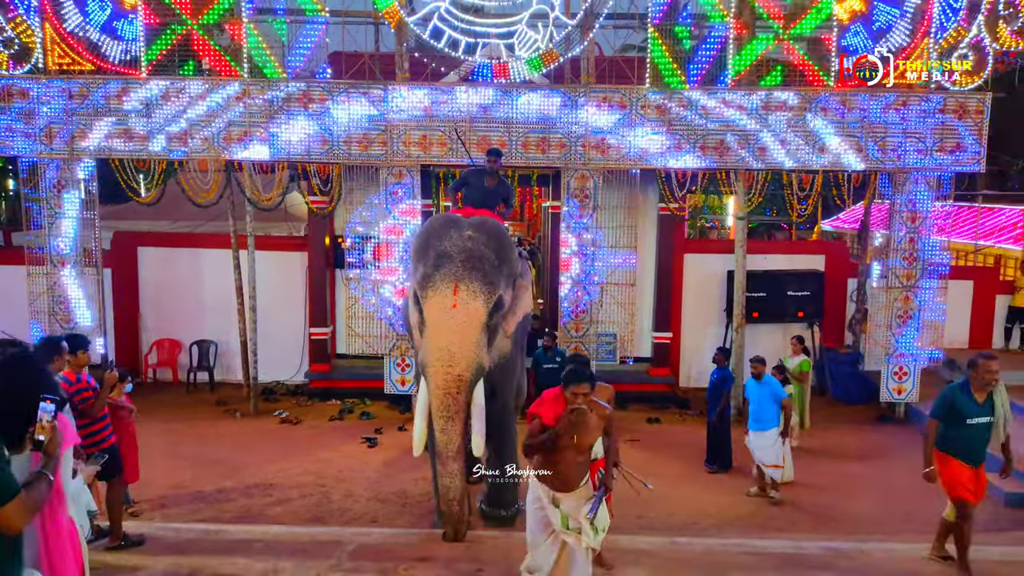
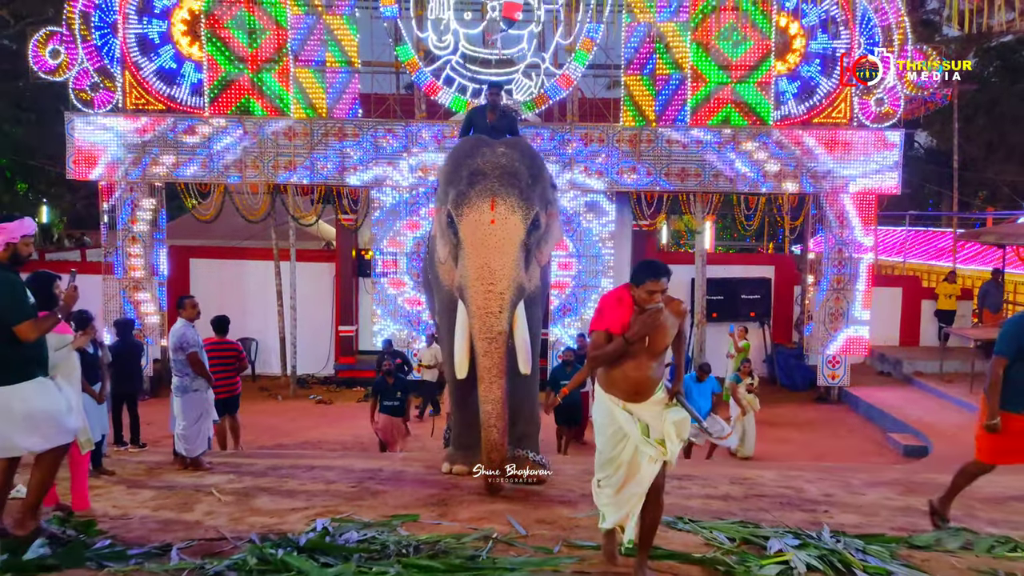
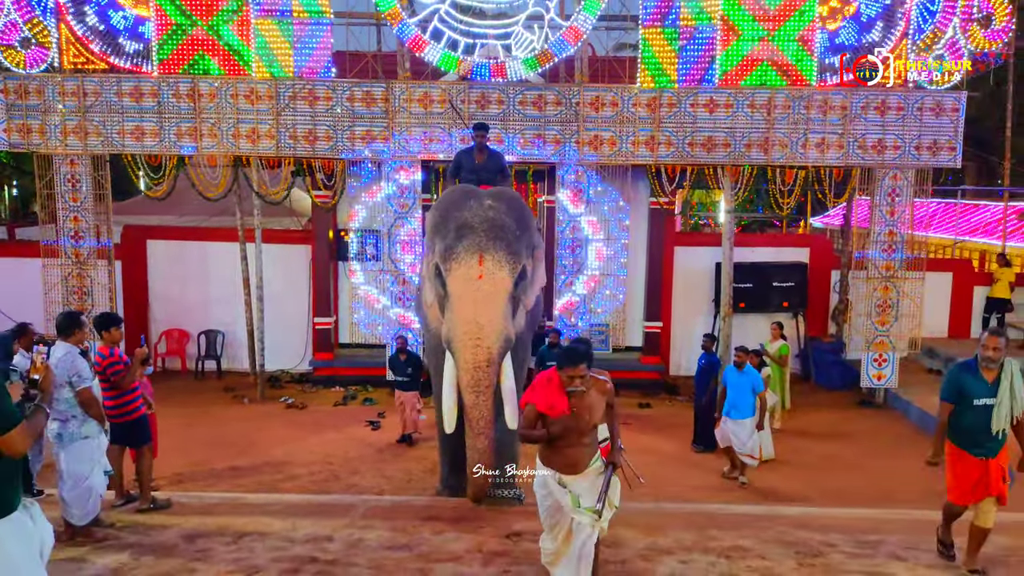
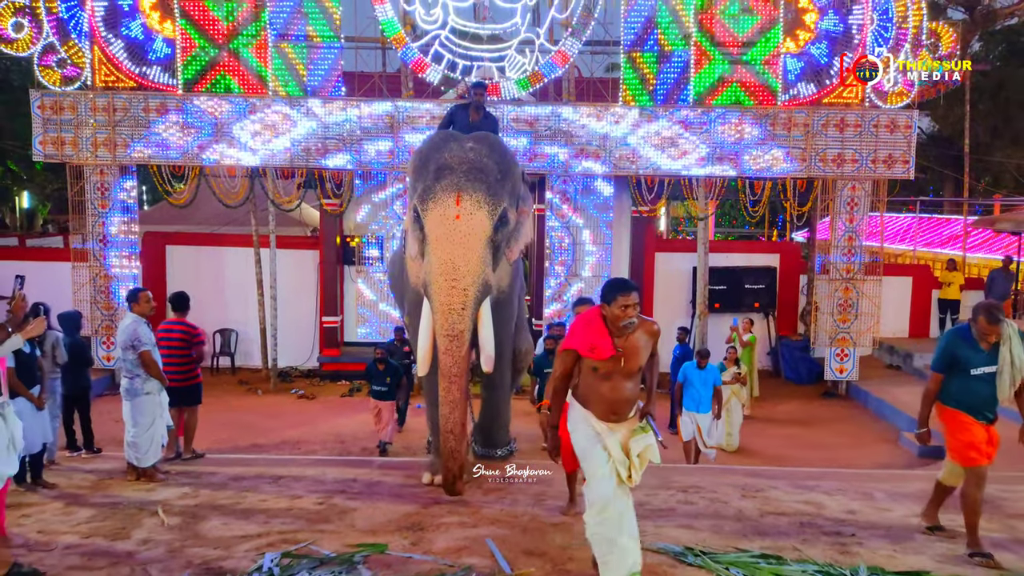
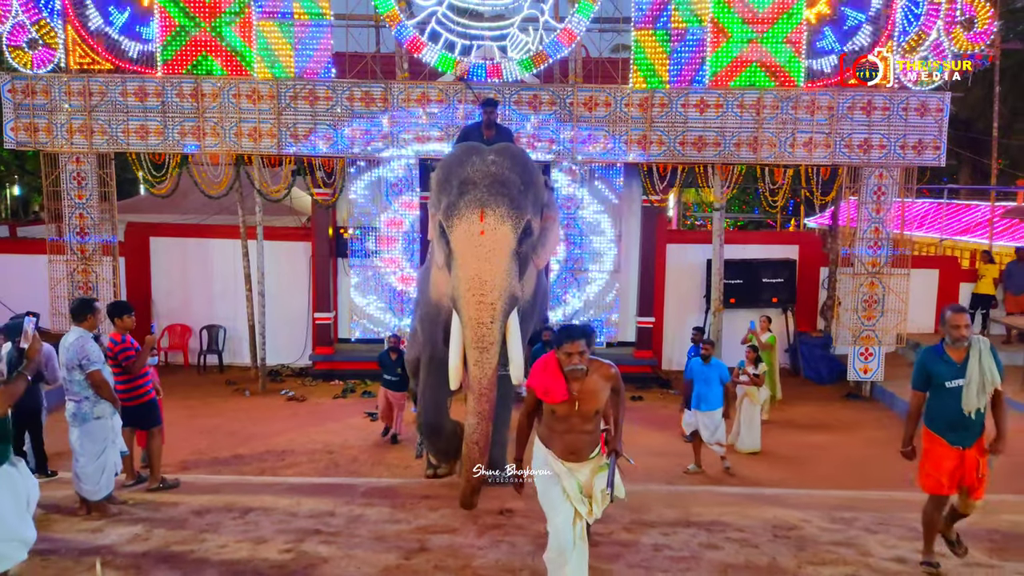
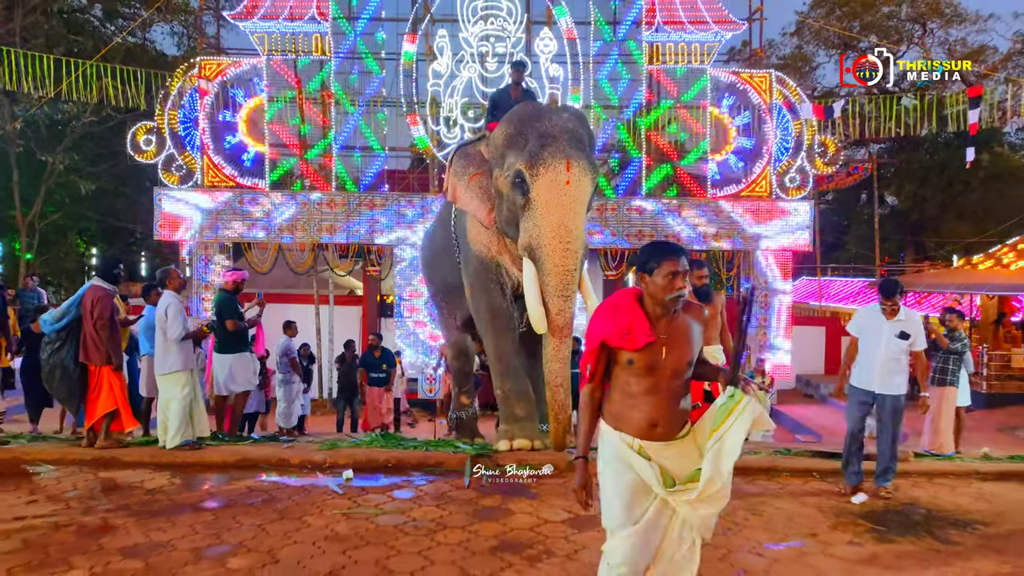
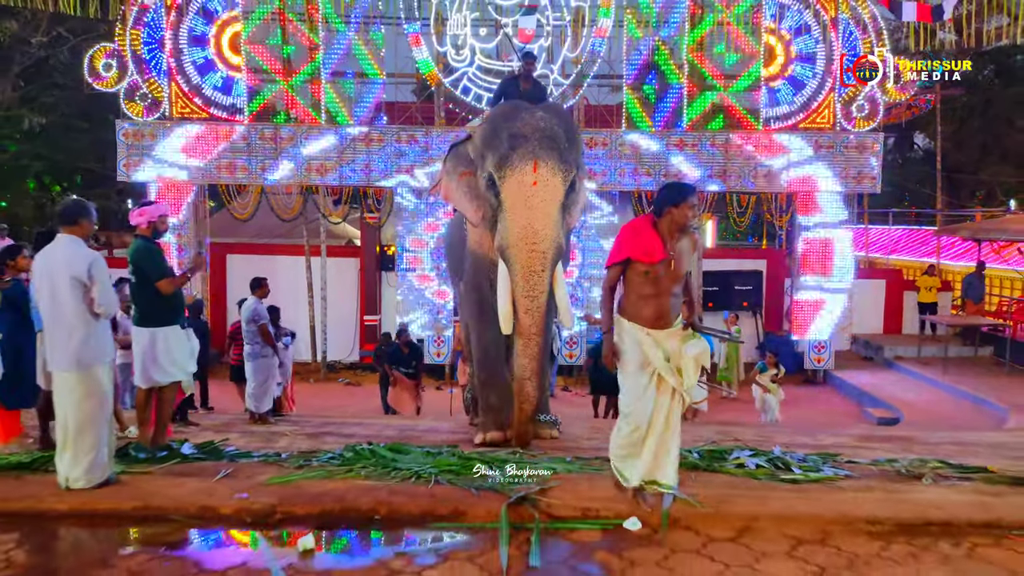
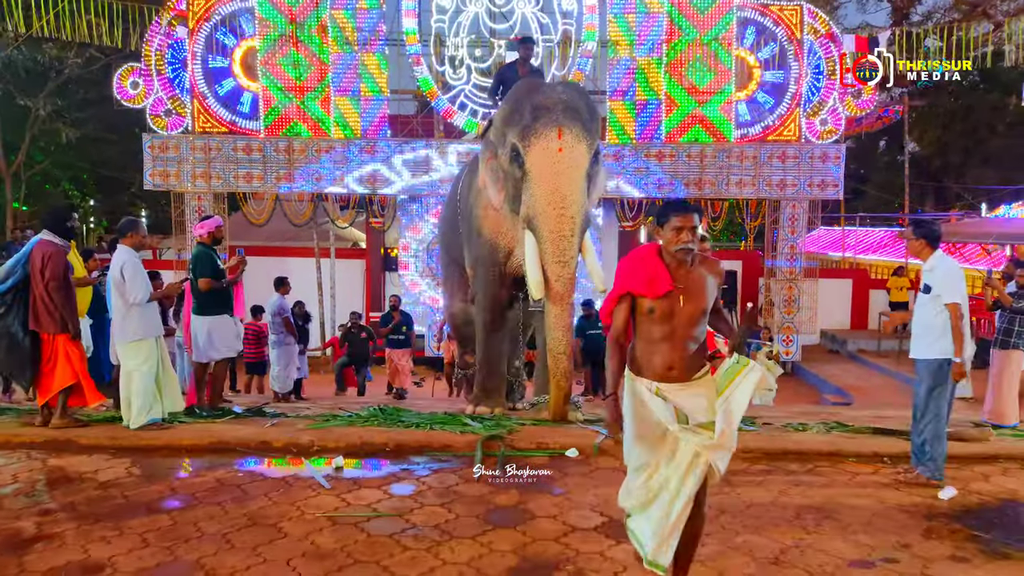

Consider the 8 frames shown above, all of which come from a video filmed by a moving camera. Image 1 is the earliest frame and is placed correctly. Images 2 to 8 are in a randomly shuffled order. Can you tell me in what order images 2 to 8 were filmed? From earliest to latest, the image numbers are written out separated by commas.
3, 5, 4, 2, 7, 8, 6
